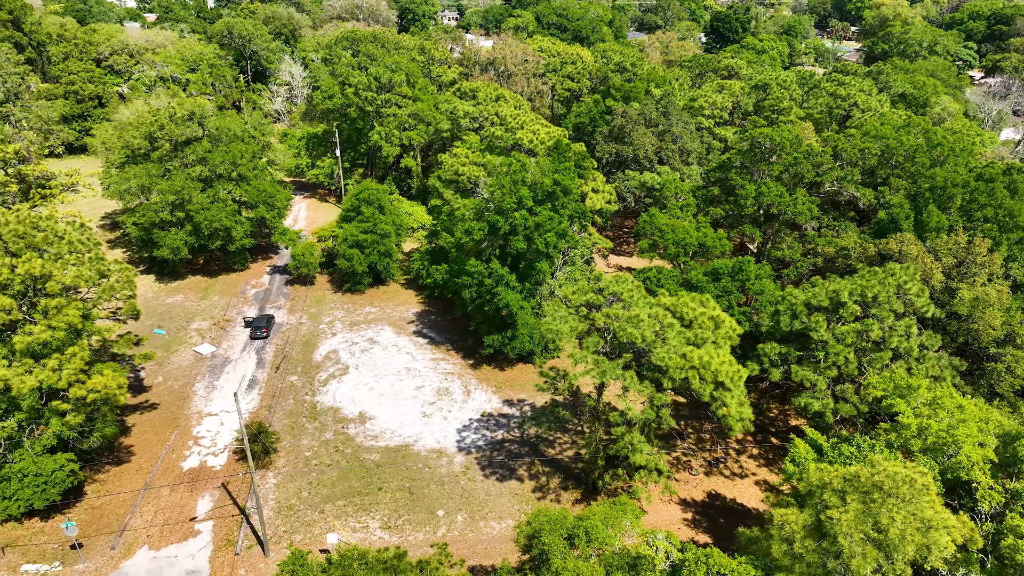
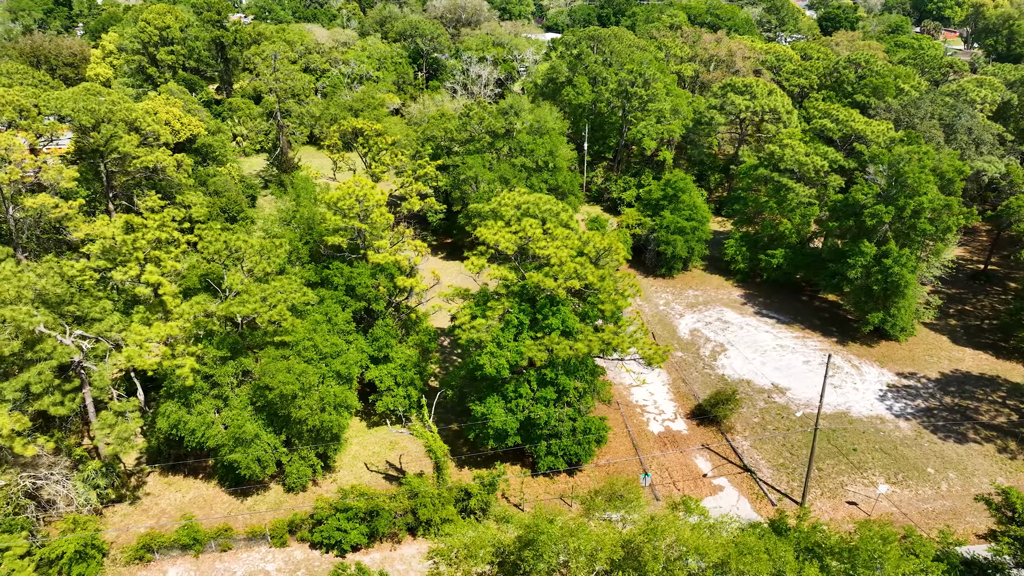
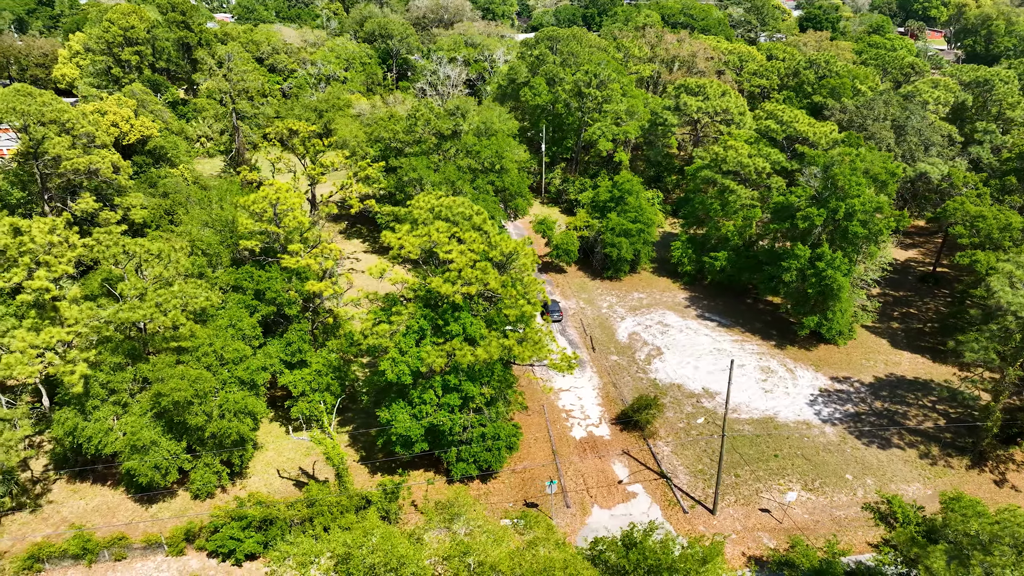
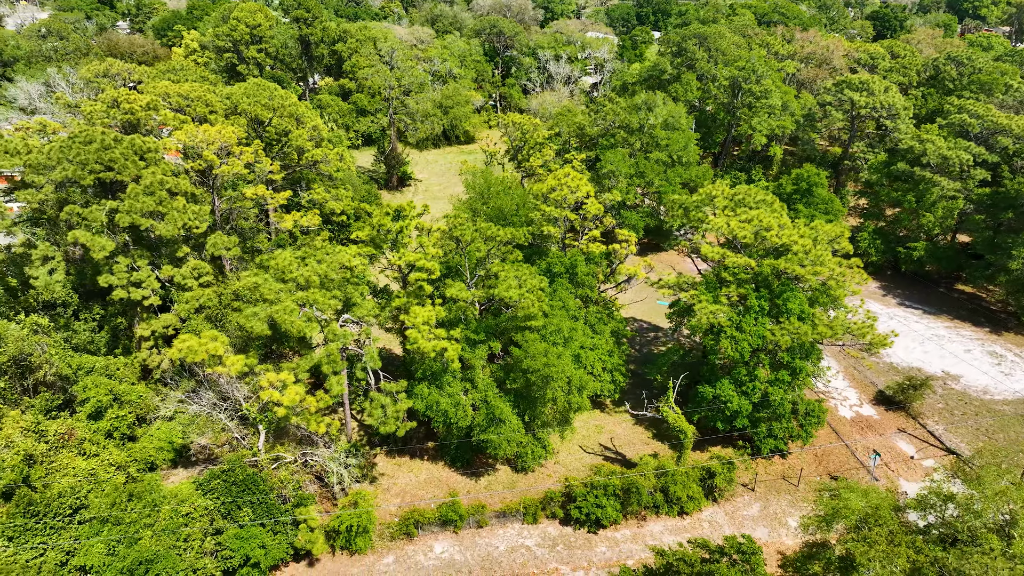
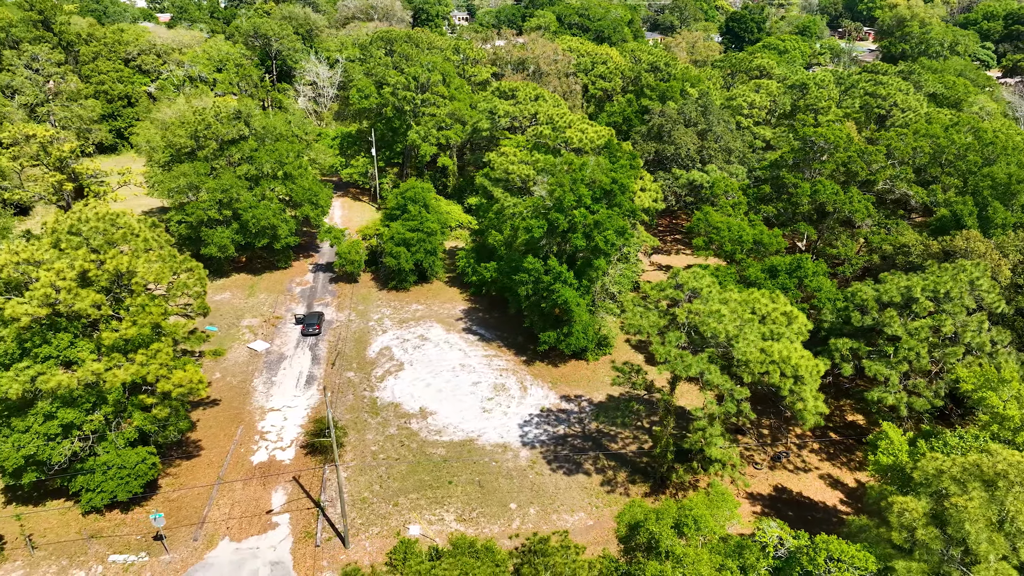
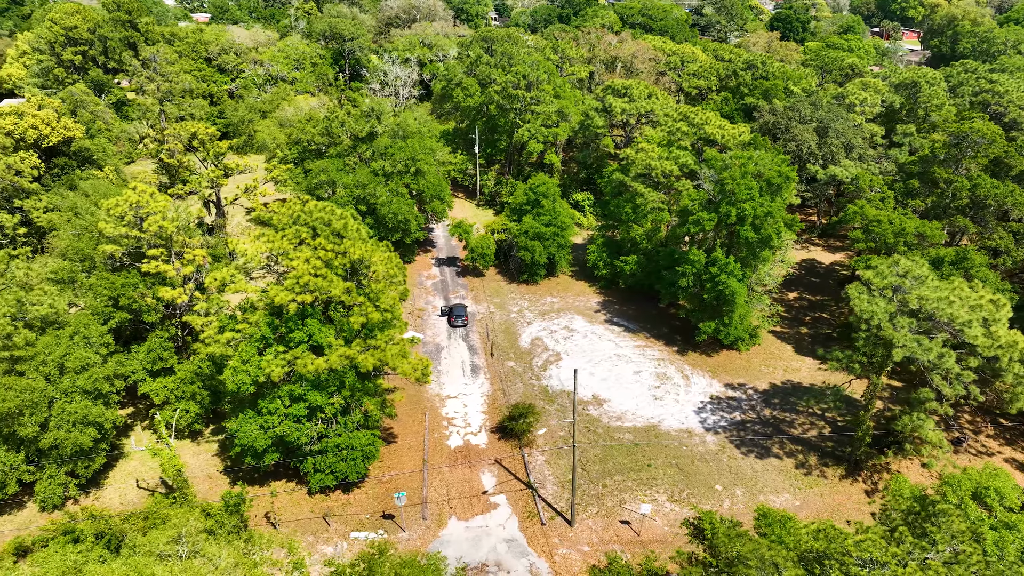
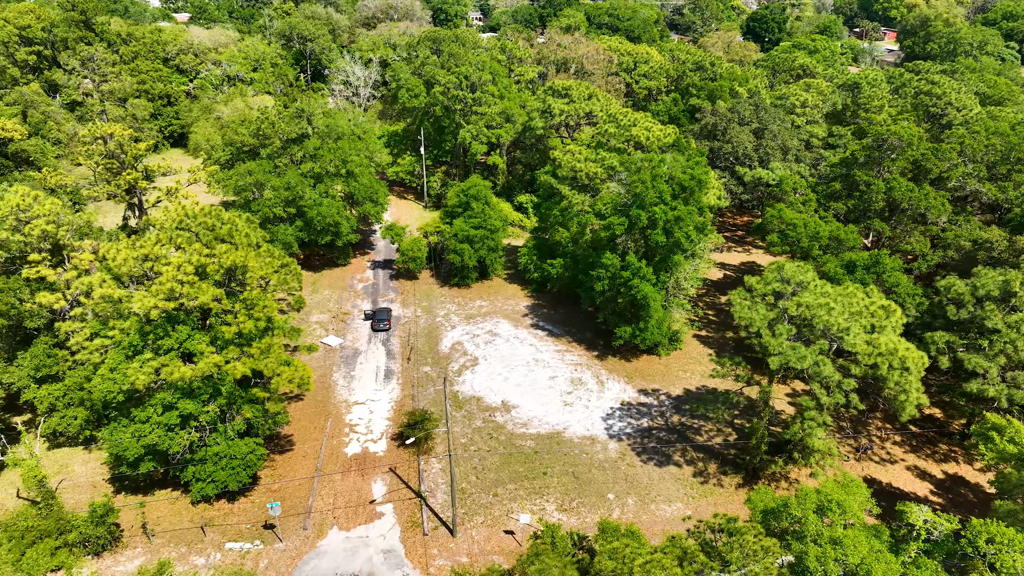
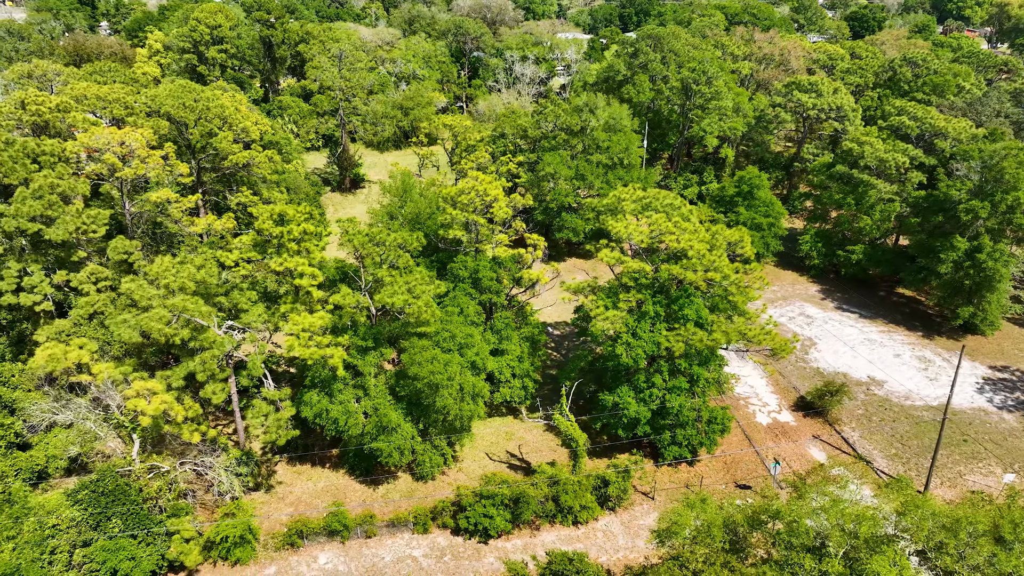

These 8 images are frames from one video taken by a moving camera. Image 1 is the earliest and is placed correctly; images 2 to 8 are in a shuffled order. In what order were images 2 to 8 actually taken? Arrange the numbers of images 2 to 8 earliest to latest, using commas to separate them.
5, 7, 6, 3, 2, 8, 4
